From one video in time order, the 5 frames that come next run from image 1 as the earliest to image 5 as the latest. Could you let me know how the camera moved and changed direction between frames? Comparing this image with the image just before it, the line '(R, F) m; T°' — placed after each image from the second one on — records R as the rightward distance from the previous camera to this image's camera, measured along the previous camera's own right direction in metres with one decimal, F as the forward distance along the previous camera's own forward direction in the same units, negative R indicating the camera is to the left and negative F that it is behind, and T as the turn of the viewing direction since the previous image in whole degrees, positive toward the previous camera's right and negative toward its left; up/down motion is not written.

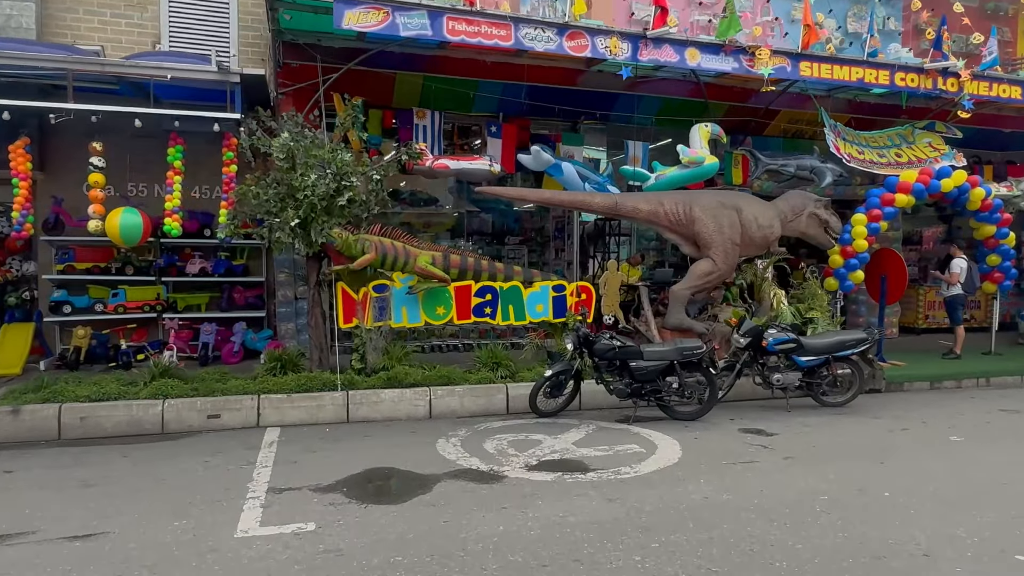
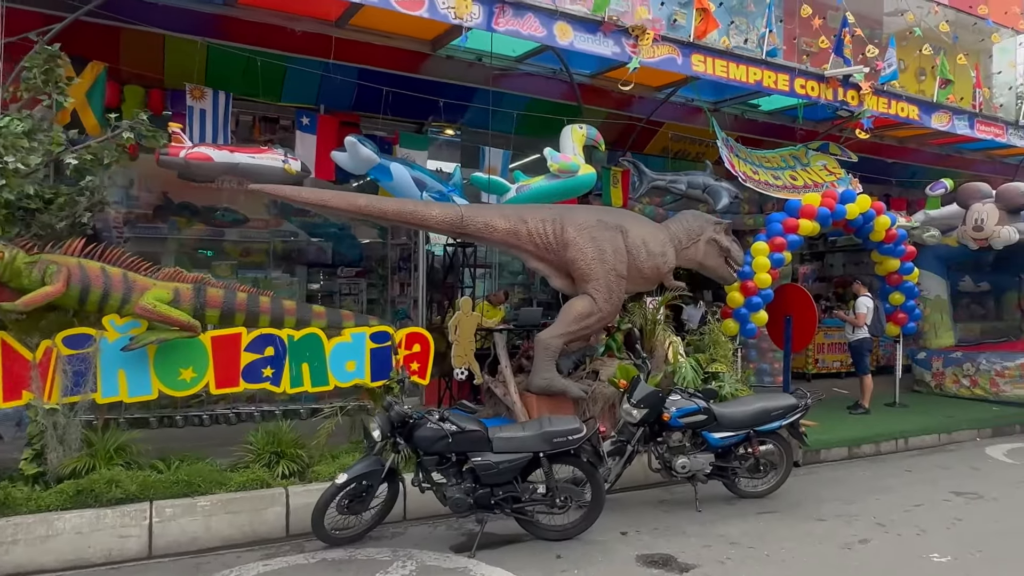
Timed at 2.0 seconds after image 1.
(+0.6, +2.1) m; +10°
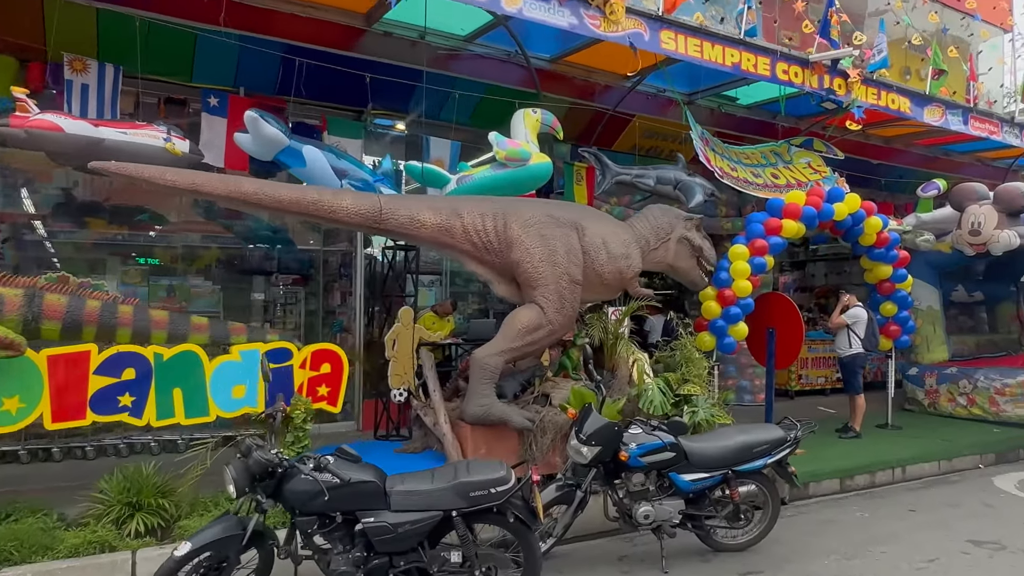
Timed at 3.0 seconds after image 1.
(+0.3, +0.9) m; +2°
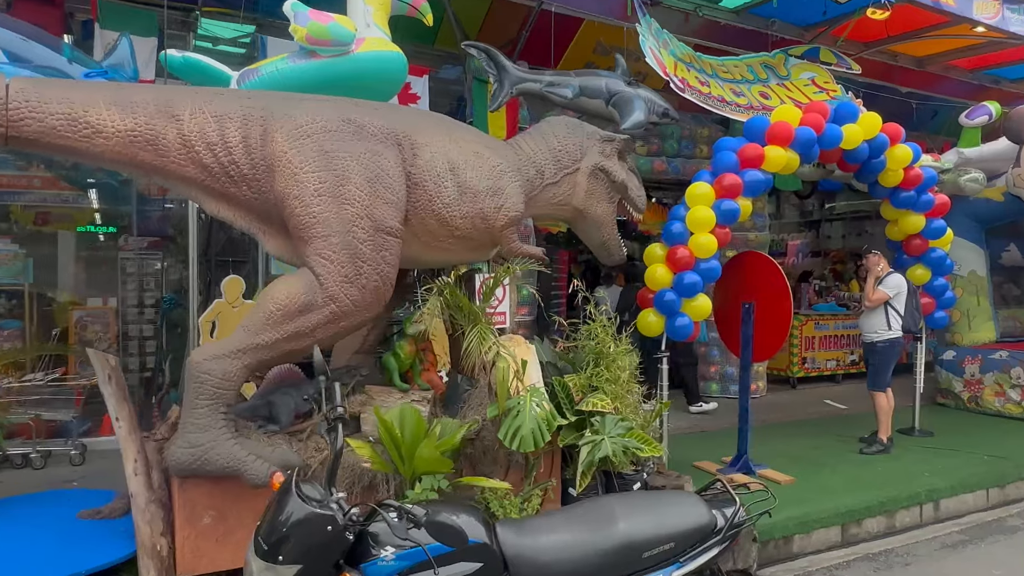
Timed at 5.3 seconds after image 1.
(+1.1, +1.9) m; -2°
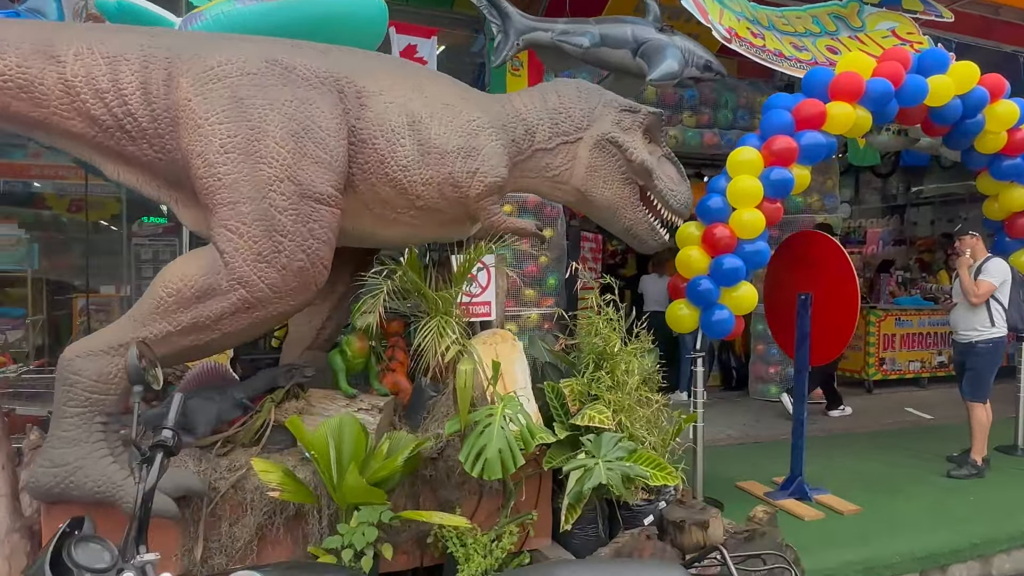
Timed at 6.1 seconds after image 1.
(+0.4, +0.7) m; -6°
